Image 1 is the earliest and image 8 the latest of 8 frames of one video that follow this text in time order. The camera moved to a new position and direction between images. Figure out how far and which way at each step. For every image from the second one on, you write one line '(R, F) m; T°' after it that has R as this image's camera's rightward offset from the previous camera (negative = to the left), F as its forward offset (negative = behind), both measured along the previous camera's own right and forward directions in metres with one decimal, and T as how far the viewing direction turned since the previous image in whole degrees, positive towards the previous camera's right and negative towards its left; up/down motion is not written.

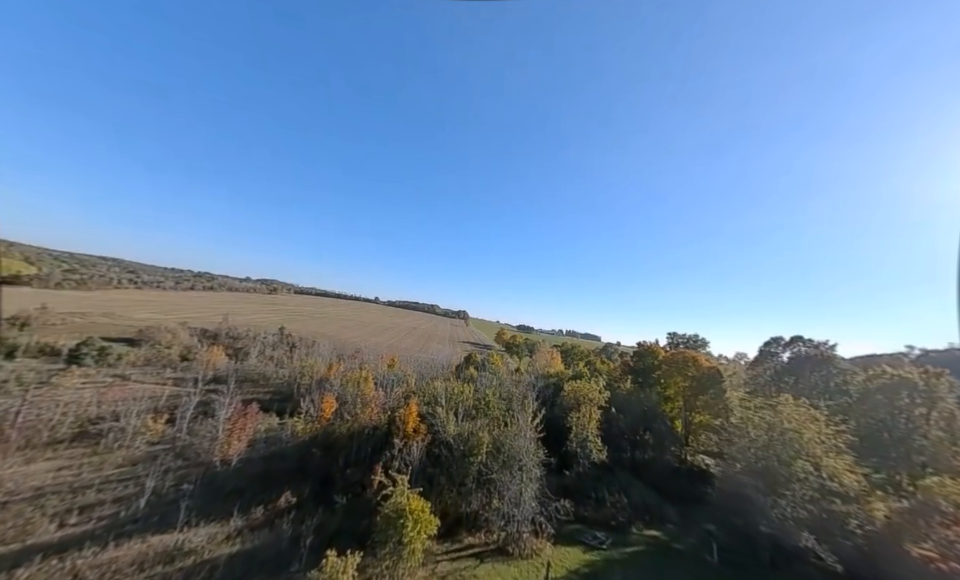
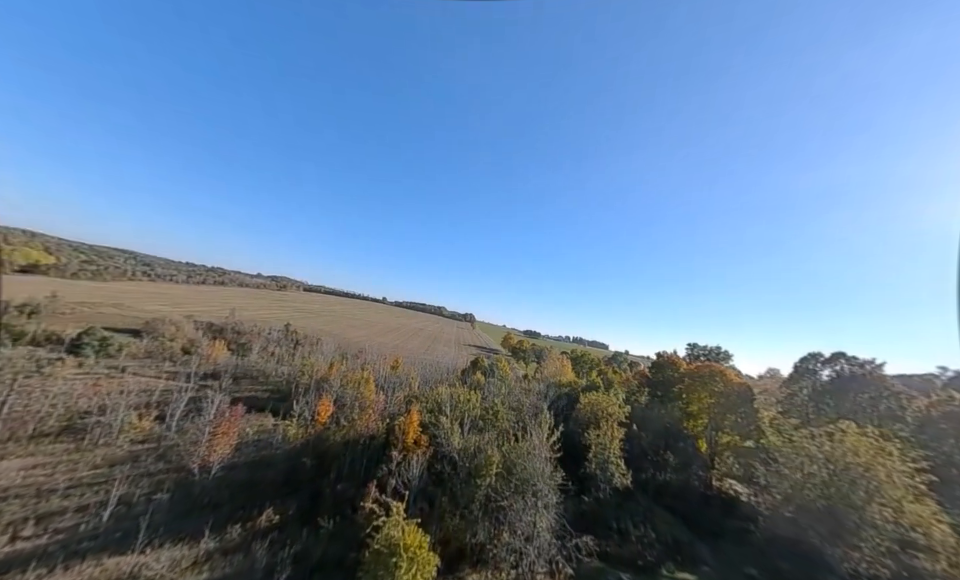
(-0.3, +1.6) m; -1°
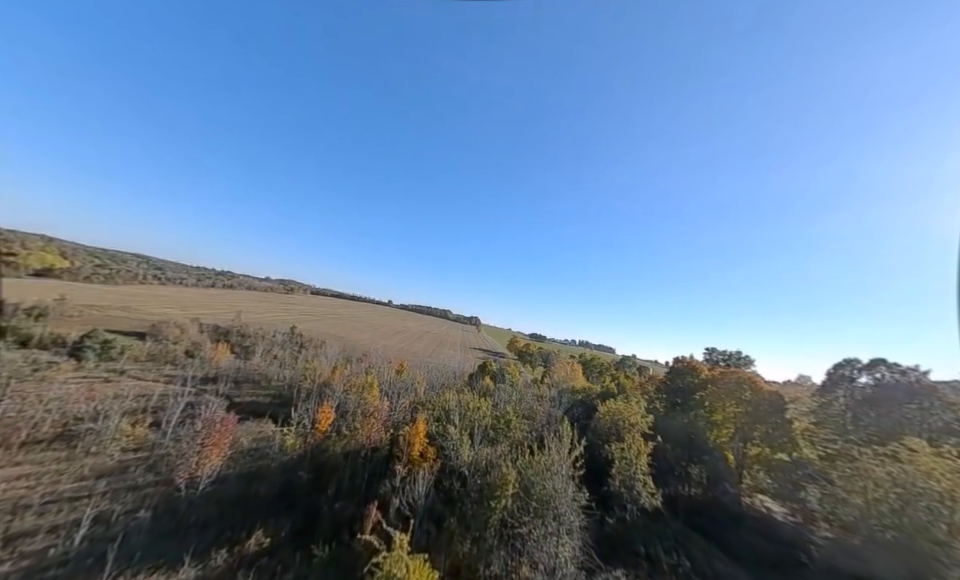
(-0.3, +1.2) m; -1°
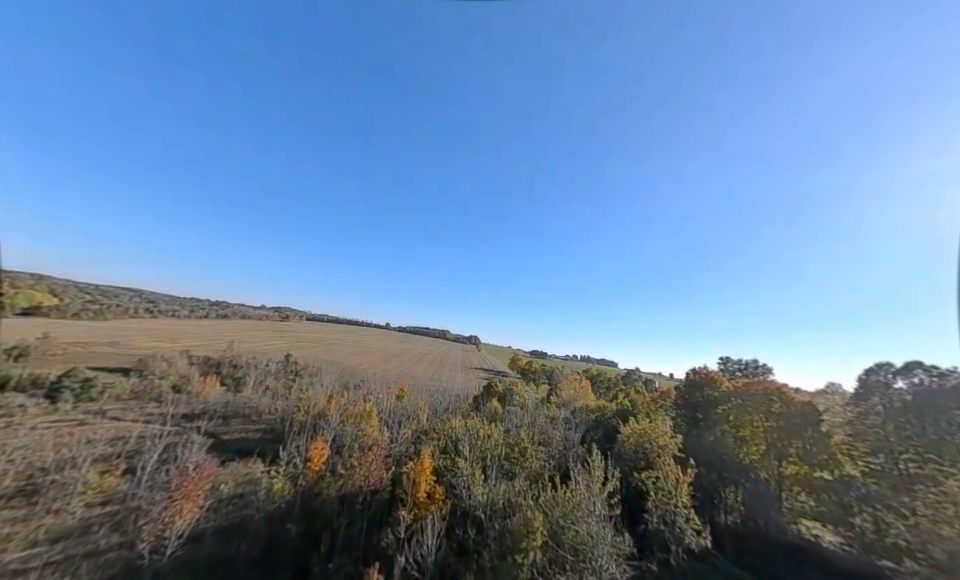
(-0.4, +1.3) m; +1°
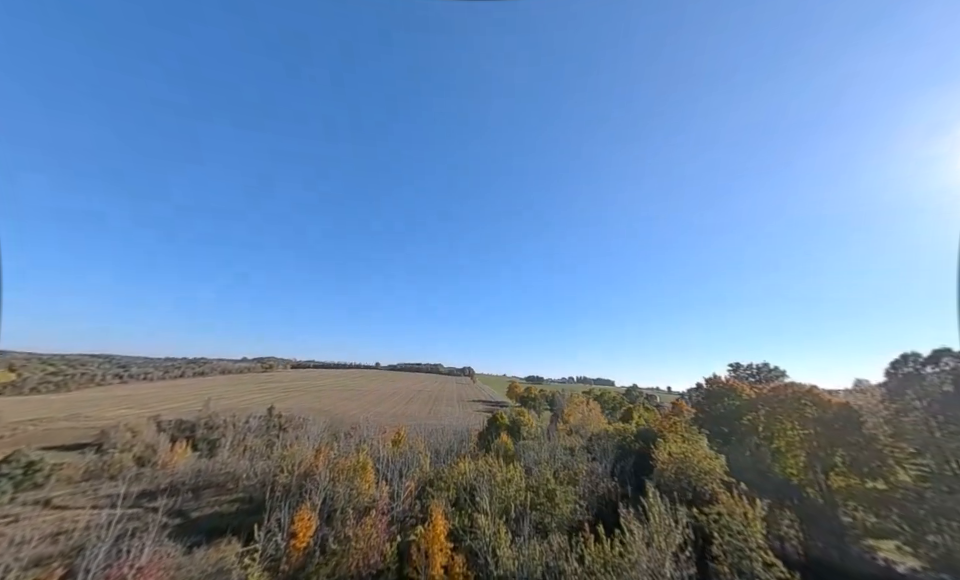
(-0.5, +1.6) m; +3°
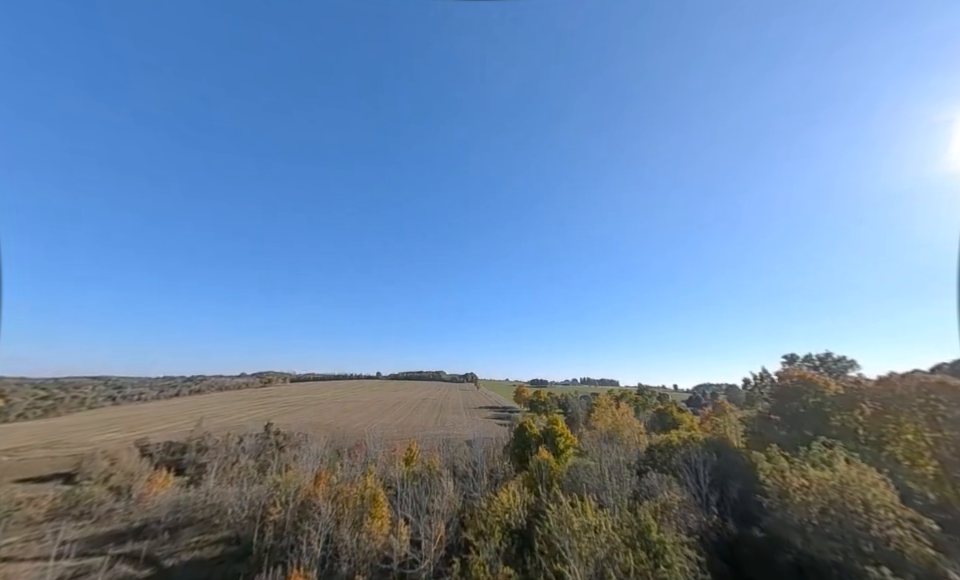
(-1.6, +3.7) m; 0°
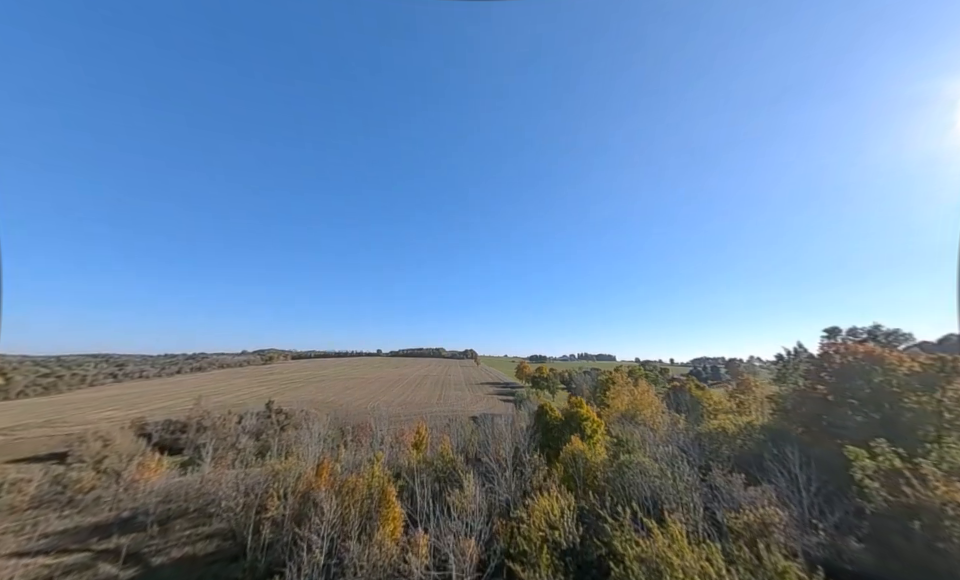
(-1.2, +2.8) m; 0°
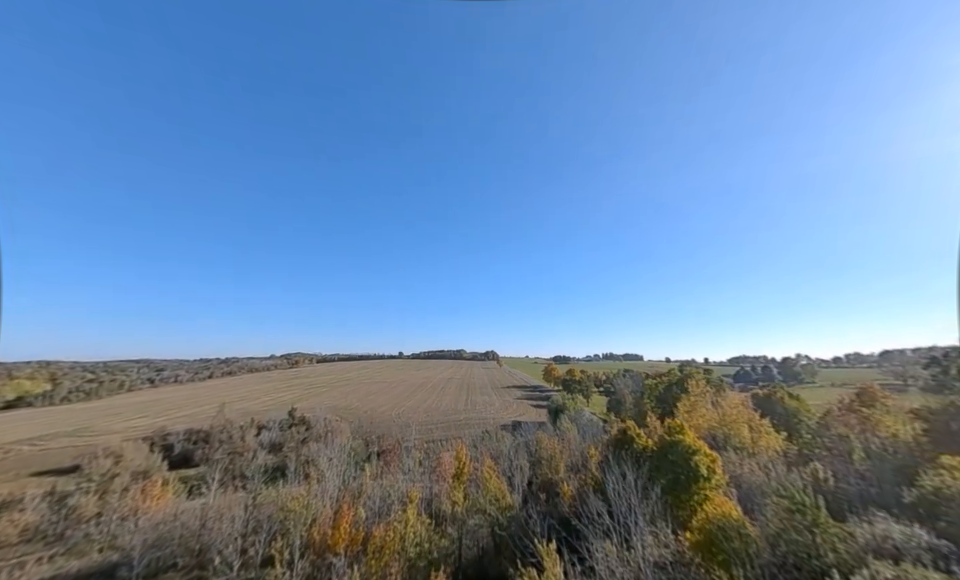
(-2.1, +5.0) m; -3°
